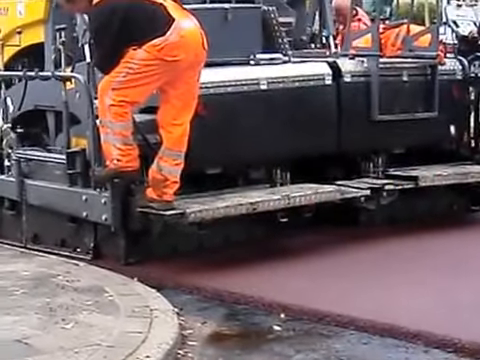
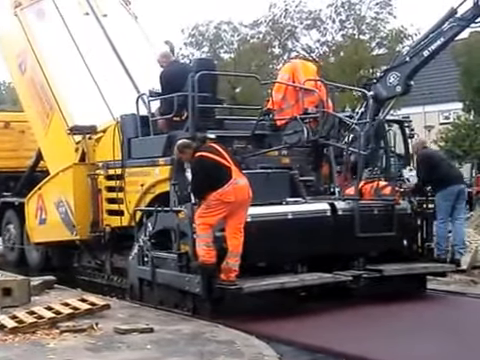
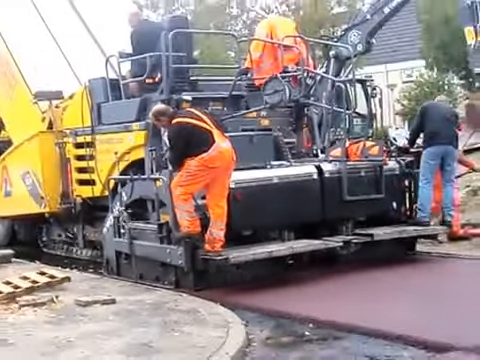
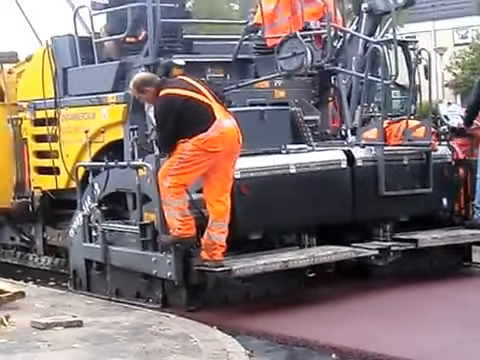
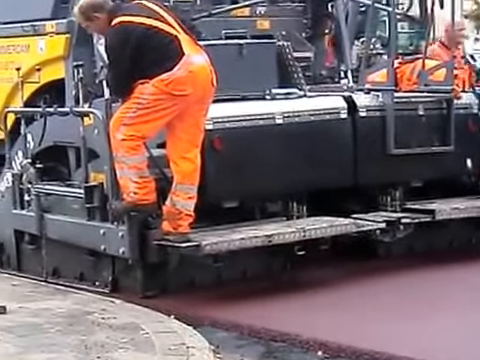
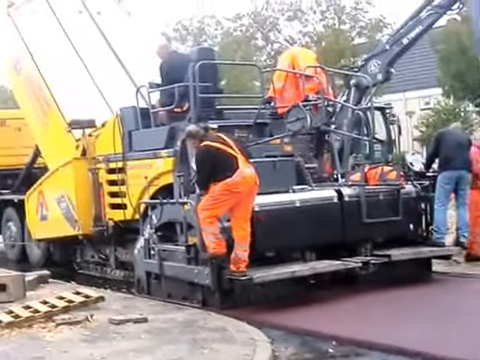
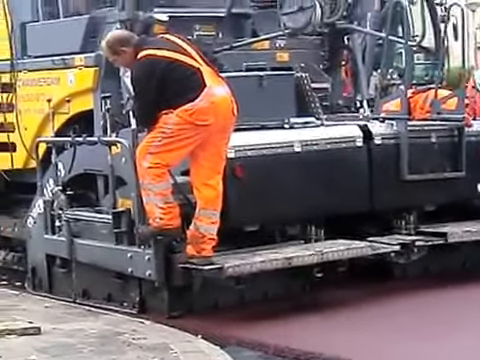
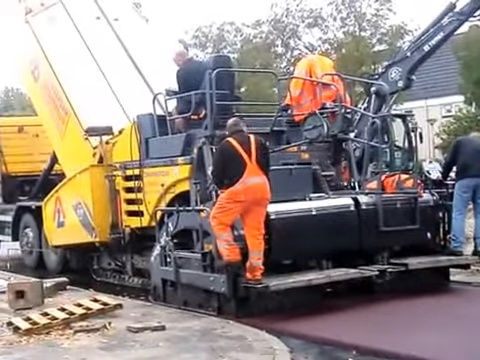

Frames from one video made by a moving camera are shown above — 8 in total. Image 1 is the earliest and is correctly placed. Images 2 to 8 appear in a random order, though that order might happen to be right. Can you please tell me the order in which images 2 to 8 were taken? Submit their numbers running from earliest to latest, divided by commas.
5, 7, 4, 3, 6, 8, 2
